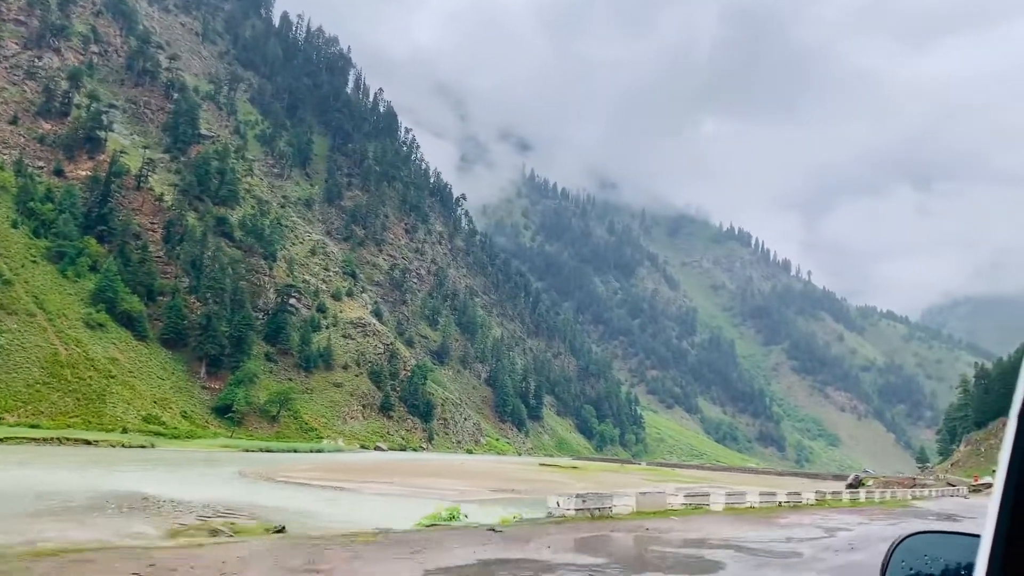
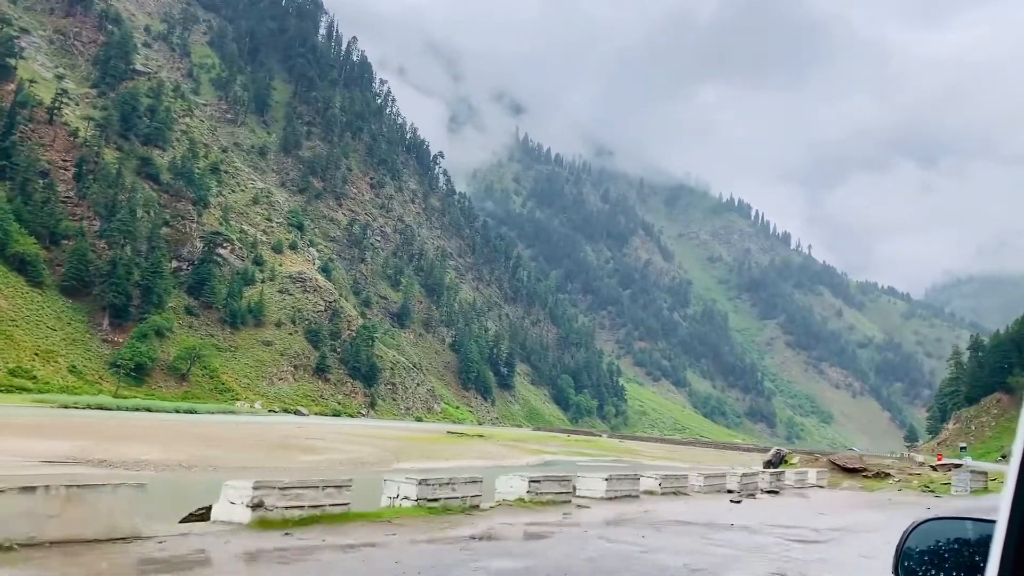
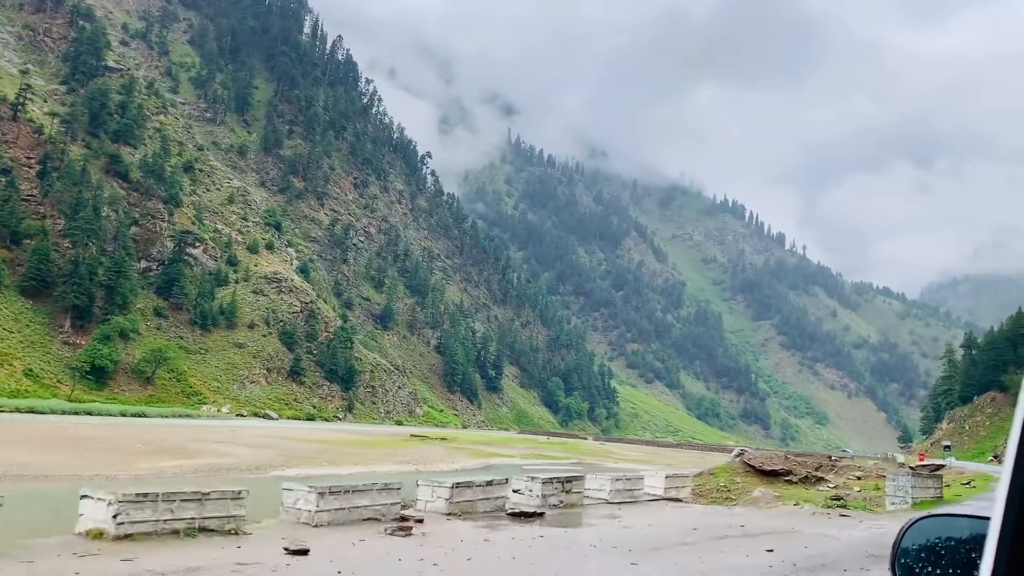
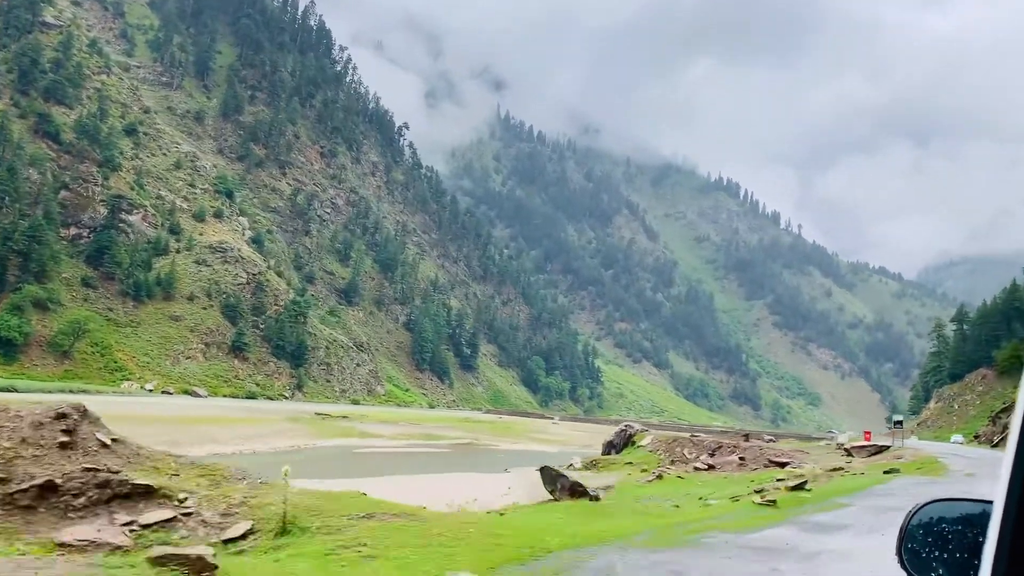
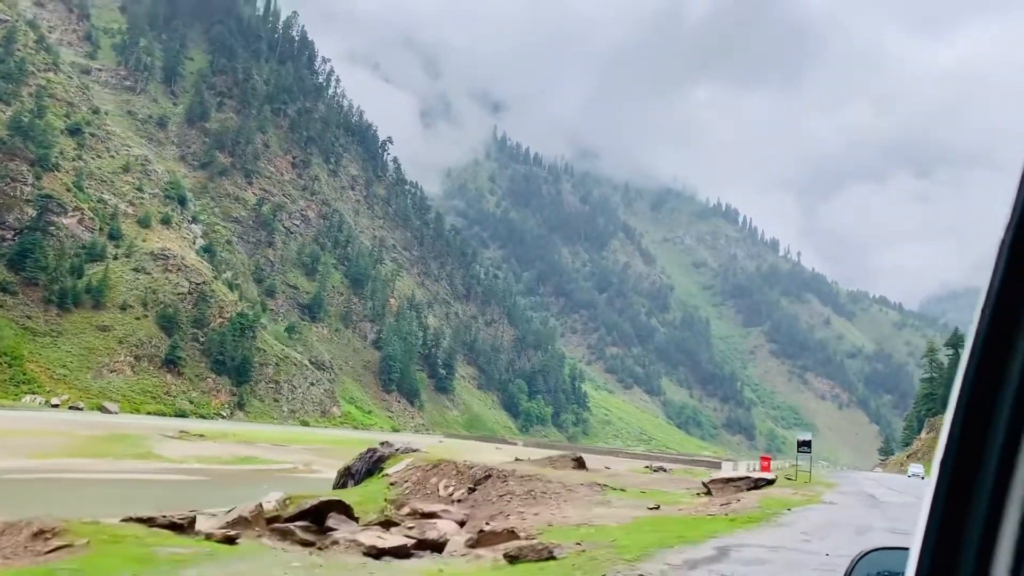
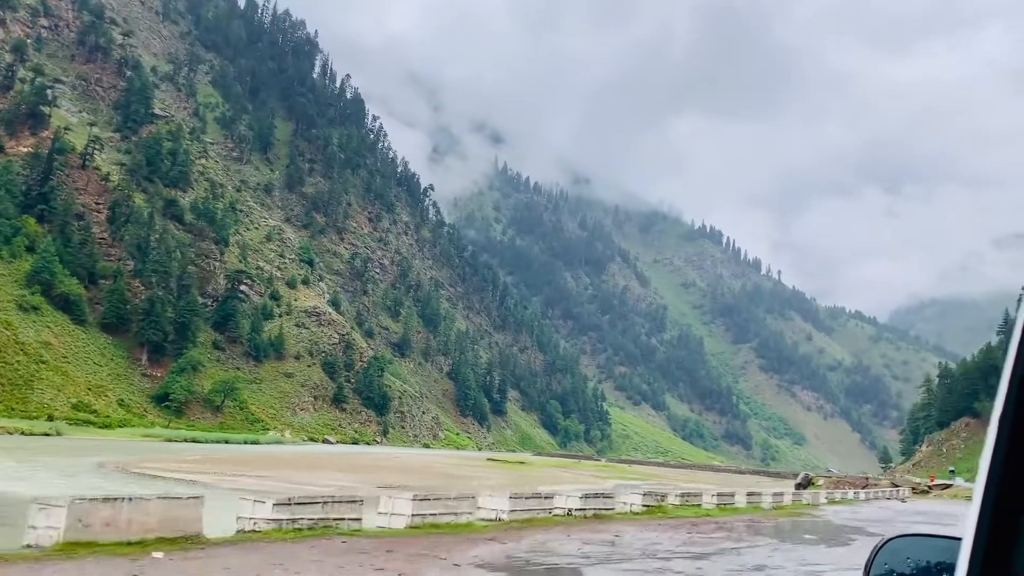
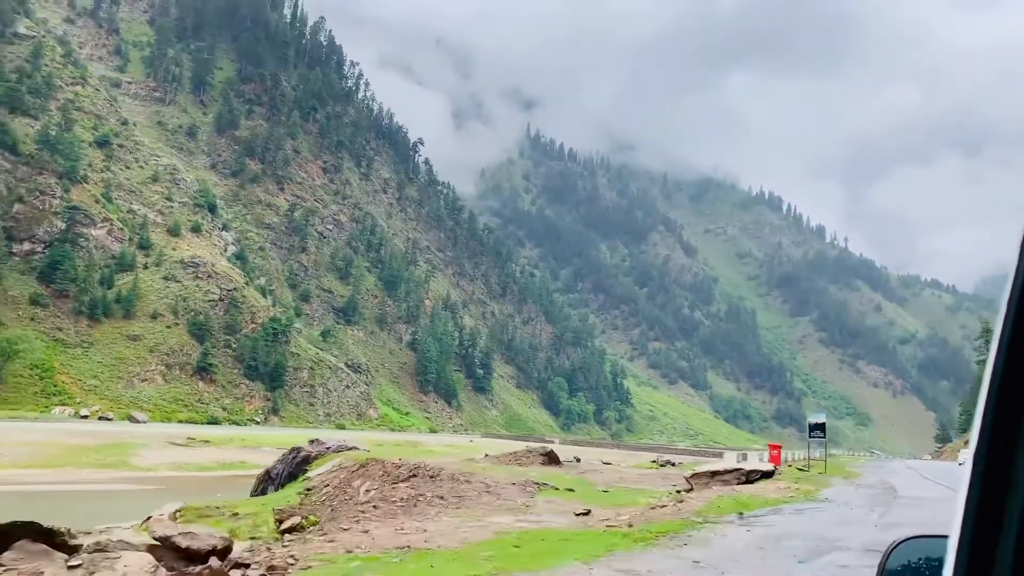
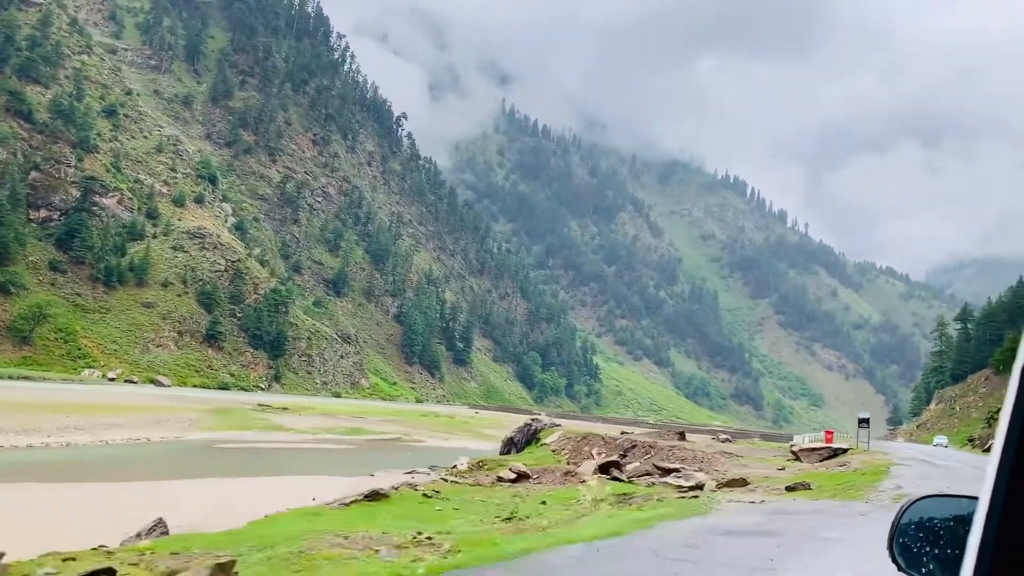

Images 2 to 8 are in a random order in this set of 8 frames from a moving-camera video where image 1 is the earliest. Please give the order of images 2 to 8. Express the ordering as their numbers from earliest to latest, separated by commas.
6, 2, 3, 4, 8, 5, 7
